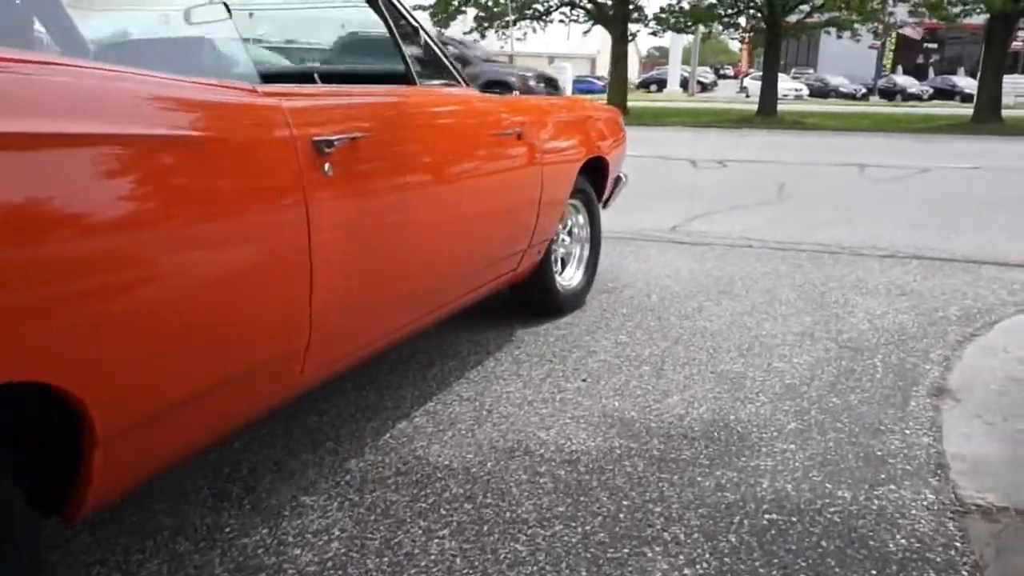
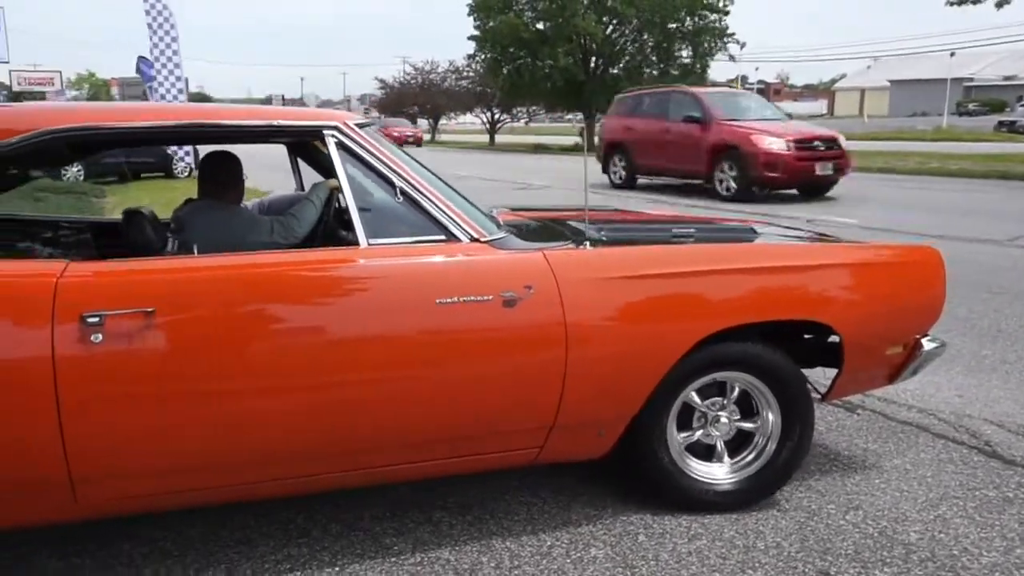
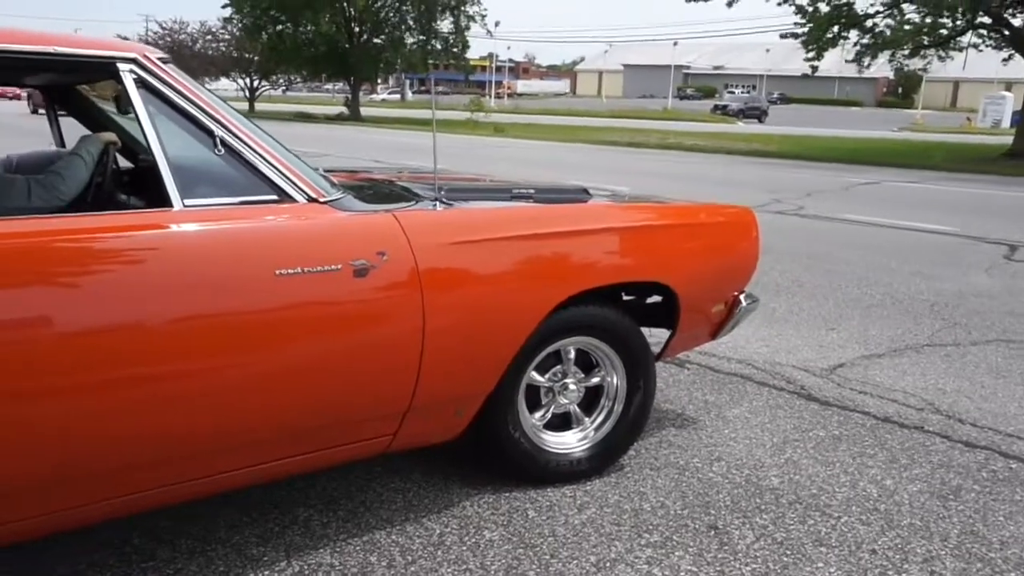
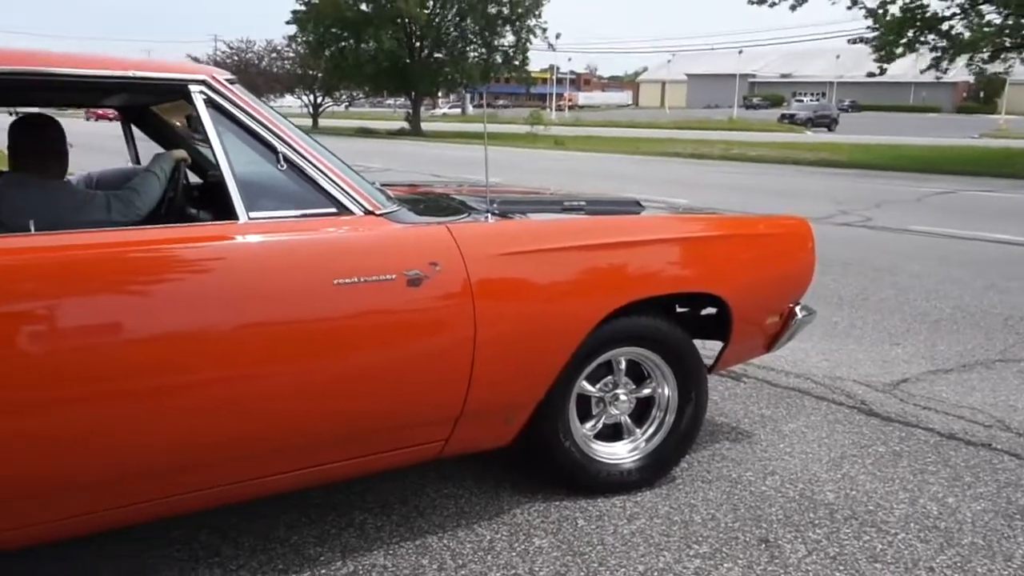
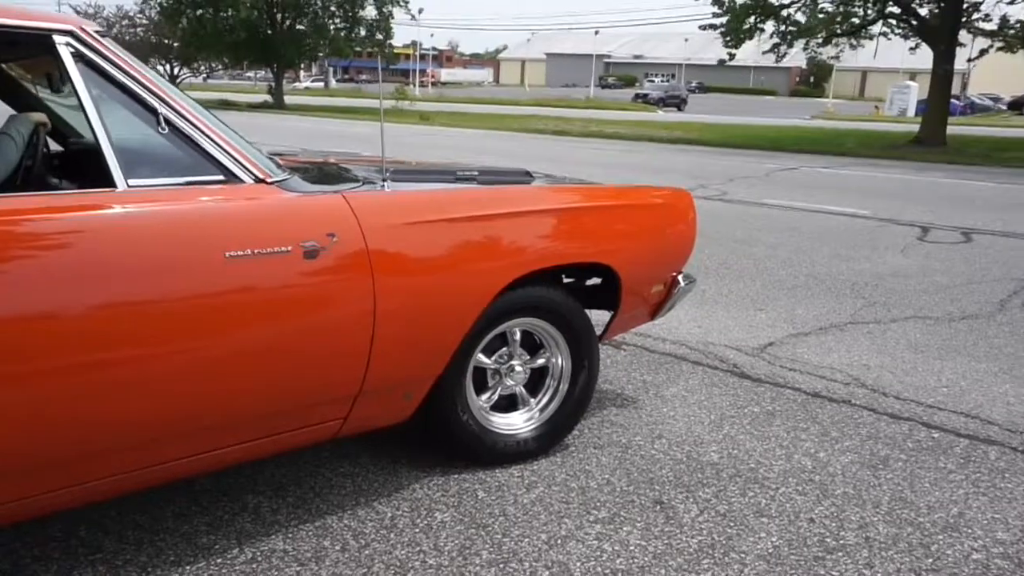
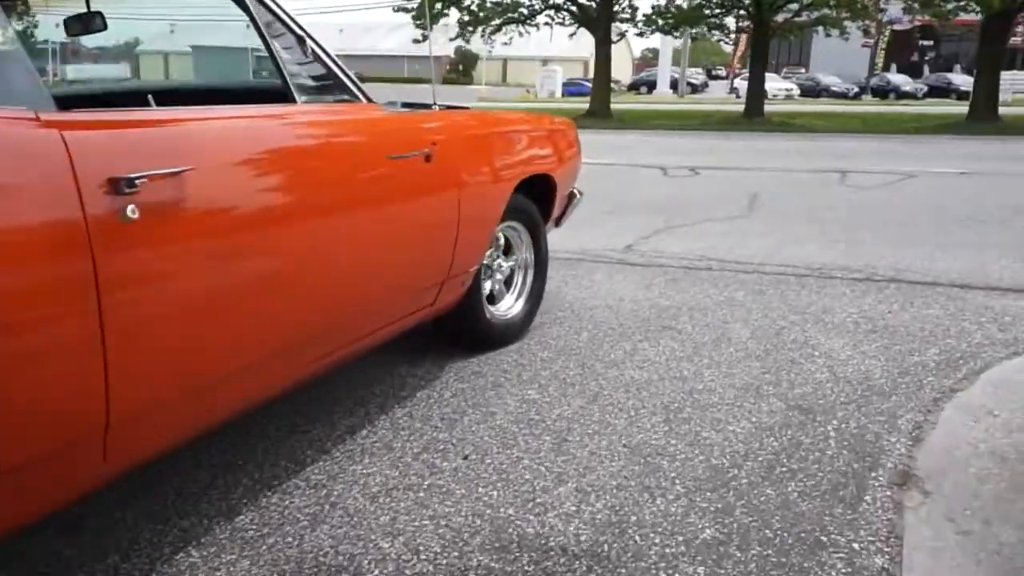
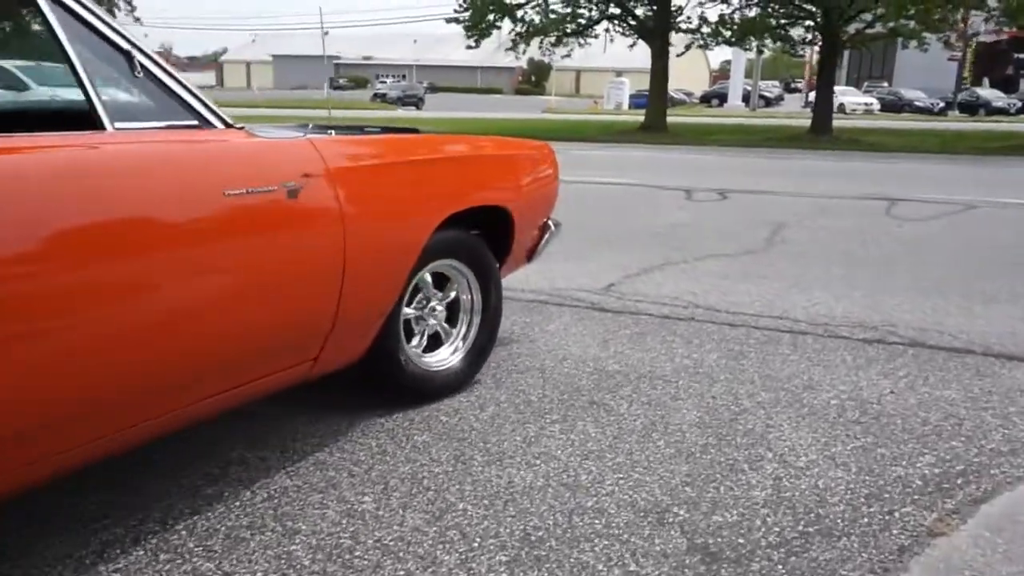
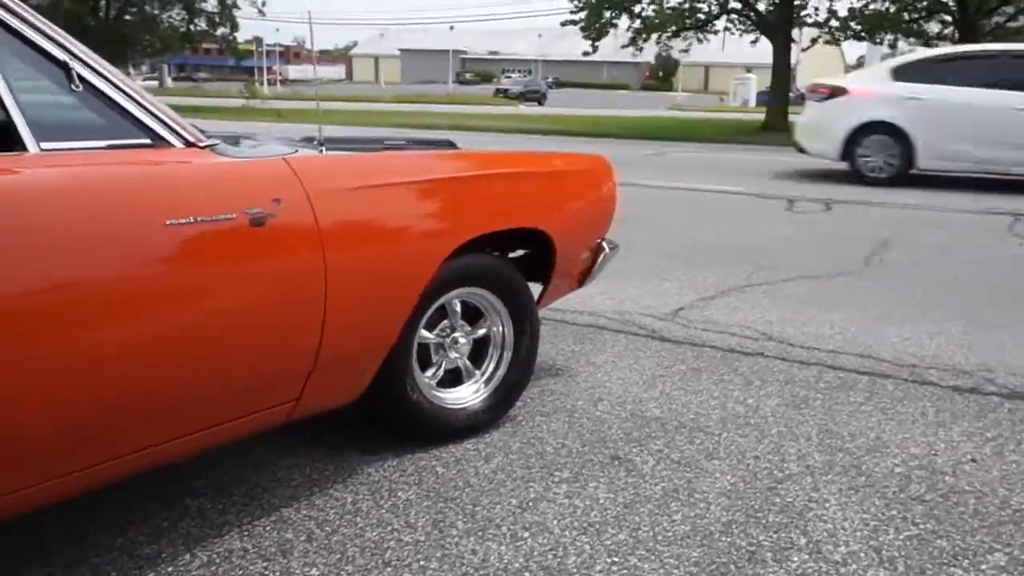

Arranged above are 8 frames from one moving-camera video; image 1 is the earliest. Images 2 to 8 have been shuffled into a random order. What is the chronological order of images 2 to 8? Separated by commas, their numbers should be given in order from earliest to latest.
6, 7, 8, 5, 3, 4, 2
